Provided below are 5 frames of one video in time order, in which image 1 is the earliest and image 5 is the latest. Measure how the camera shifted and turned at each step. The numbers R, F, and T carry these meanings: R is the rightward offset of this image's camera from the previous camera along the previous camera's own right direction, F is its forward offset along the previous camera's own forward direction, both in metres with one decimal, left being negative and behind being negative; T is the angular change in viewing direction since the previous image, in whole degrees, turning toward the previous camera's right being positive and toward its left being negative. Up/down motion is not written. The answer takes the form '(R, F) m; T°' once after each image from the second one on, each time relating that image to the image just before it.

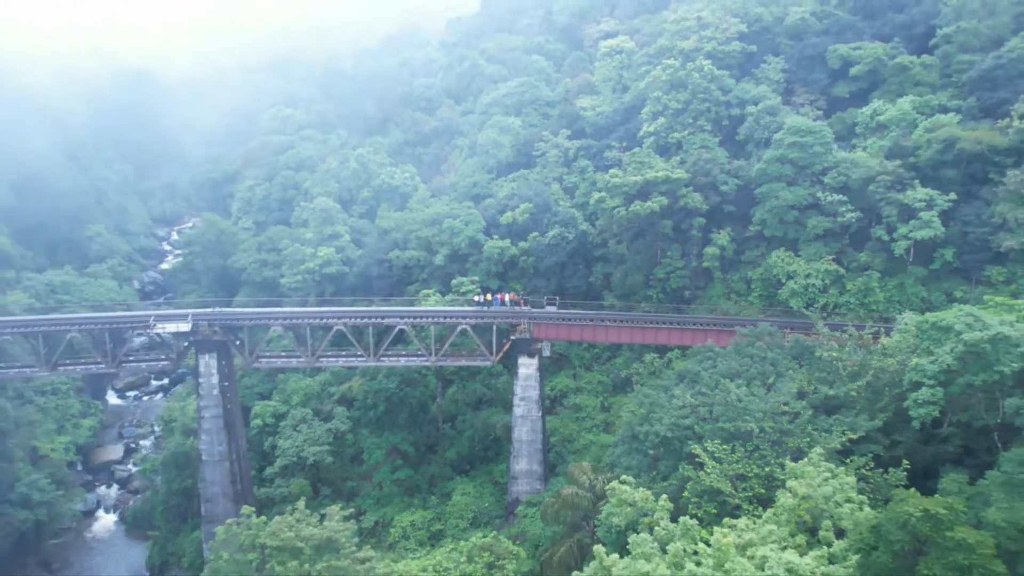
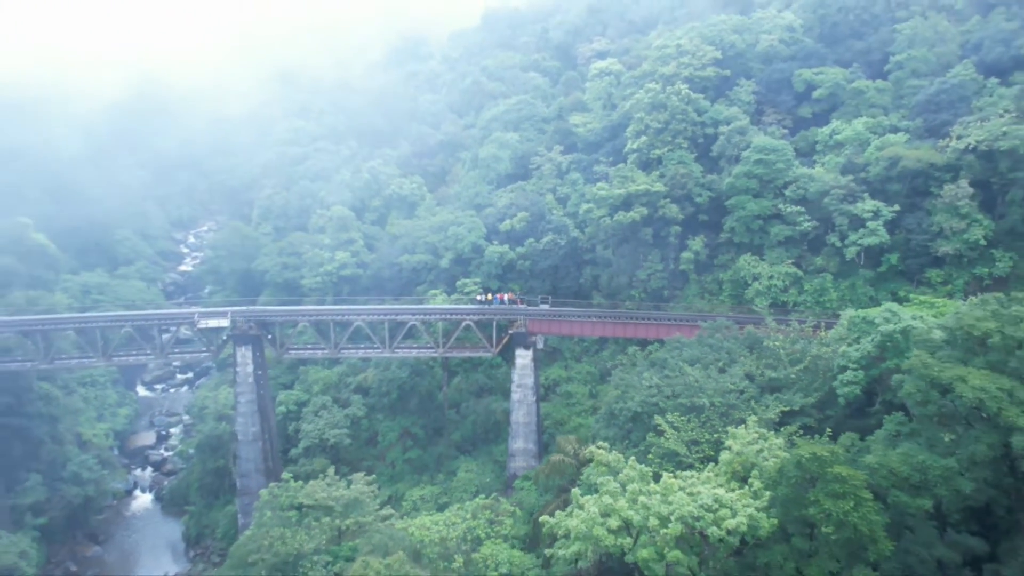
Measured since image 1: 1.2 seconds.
(+0.1, -3.3) m; 0°
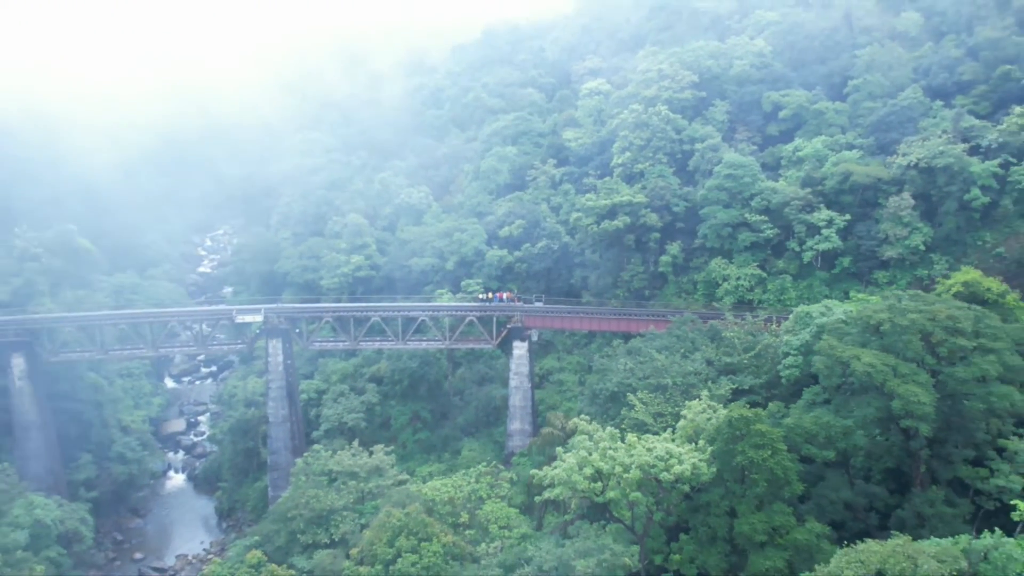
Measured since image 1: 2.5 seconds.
(+0.1, -3.7) m; 0°
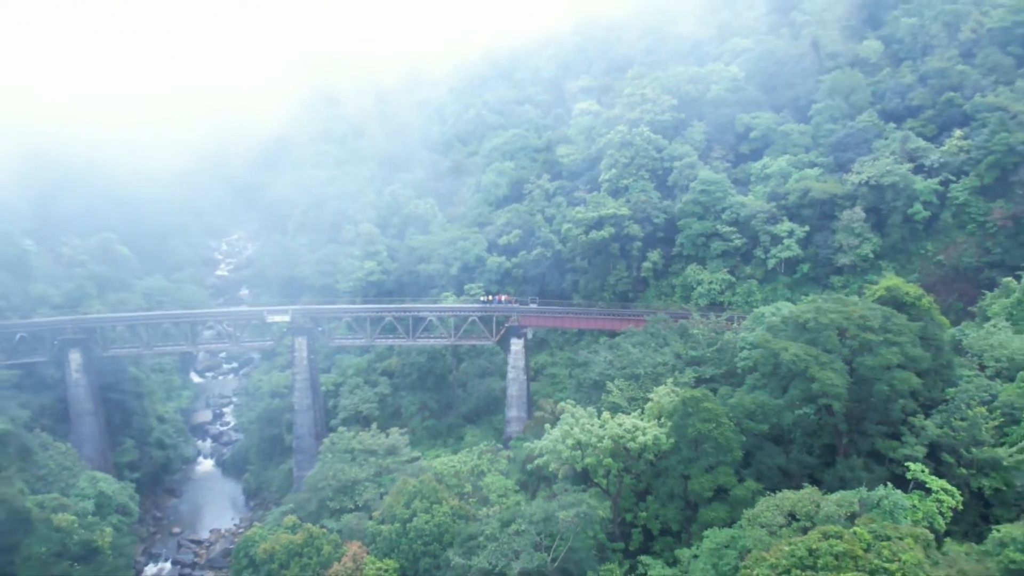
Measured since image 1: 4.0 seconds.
(+0.1, -3.9) m; 0°
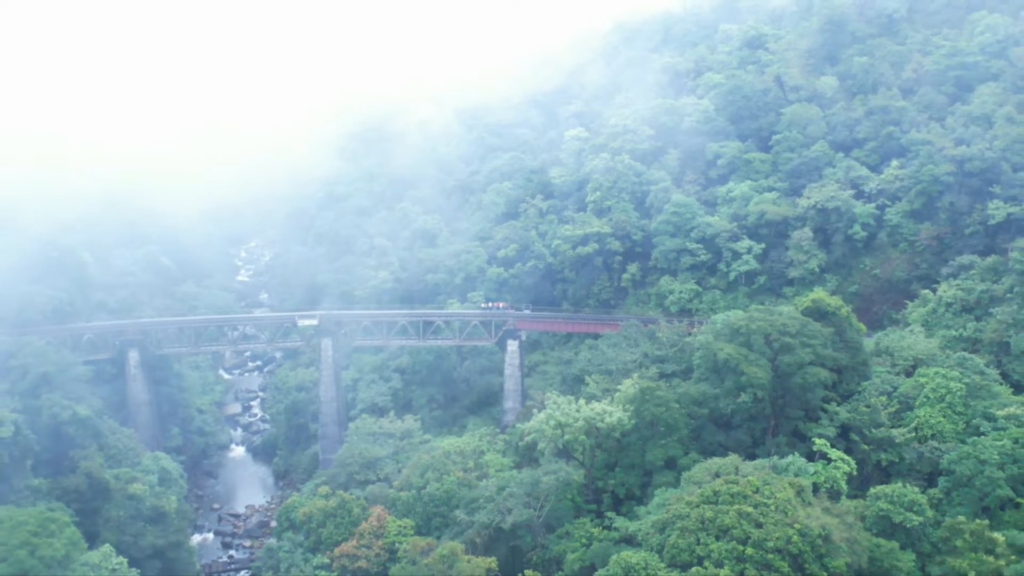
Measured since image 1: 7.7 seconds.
(+0.2, -5.5) m; 0°
